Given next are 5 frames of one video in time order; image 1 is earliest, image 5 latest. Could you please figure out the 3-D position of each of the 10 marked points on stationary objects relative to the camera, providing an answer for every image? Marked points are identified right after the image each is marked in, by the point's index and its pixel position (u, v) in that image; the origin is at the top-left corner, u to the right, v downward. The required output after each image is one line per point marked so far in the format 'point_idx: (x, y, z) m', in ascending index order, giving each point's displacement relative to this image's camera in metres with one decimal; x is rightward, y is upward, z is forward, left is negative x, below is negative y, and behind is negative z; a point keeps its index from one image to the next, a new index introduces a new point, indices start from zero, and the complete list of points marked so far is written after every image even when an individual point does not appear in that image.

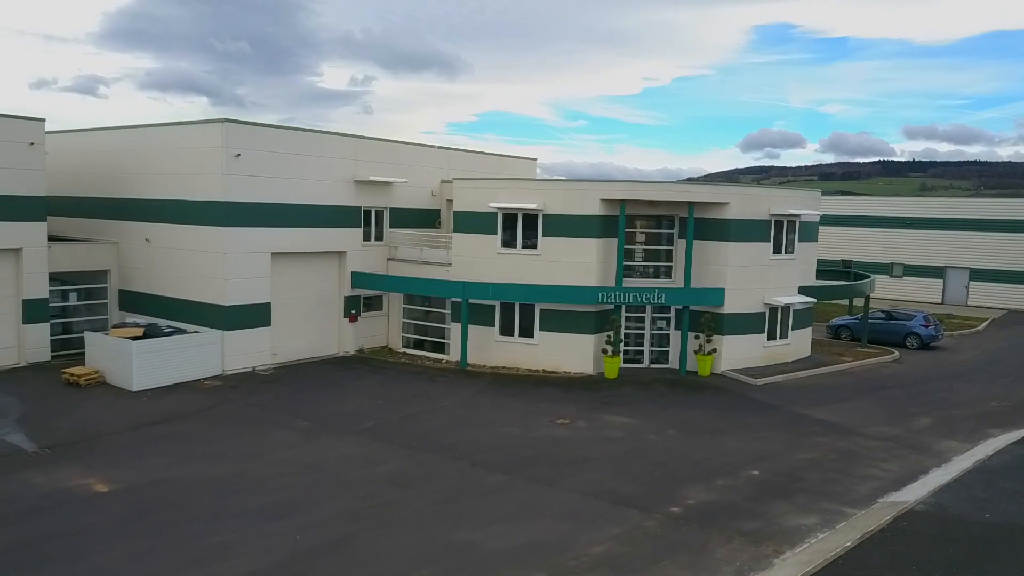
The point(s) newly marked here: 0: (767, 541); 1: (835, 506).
0: (+4.4, -4.3, +11.4) m
1: (+6.2, -4.2, +12.8) m
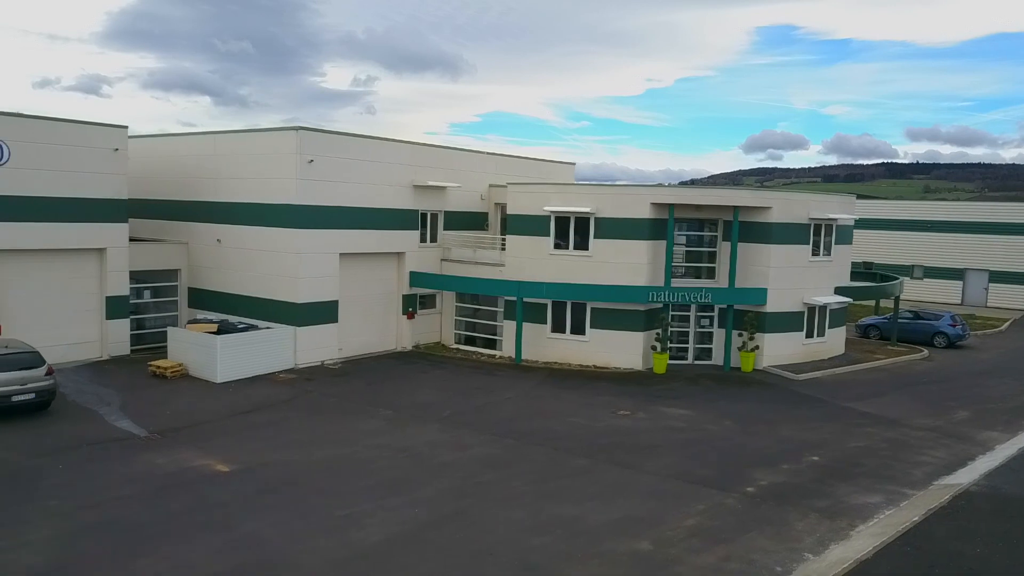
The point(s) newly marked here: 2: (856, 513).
0: (+6.2, -4.3, +12.6) m
1: (+8.0, -4.2, +14.0) m
2: (+6.6, -4.3, +12.7) m
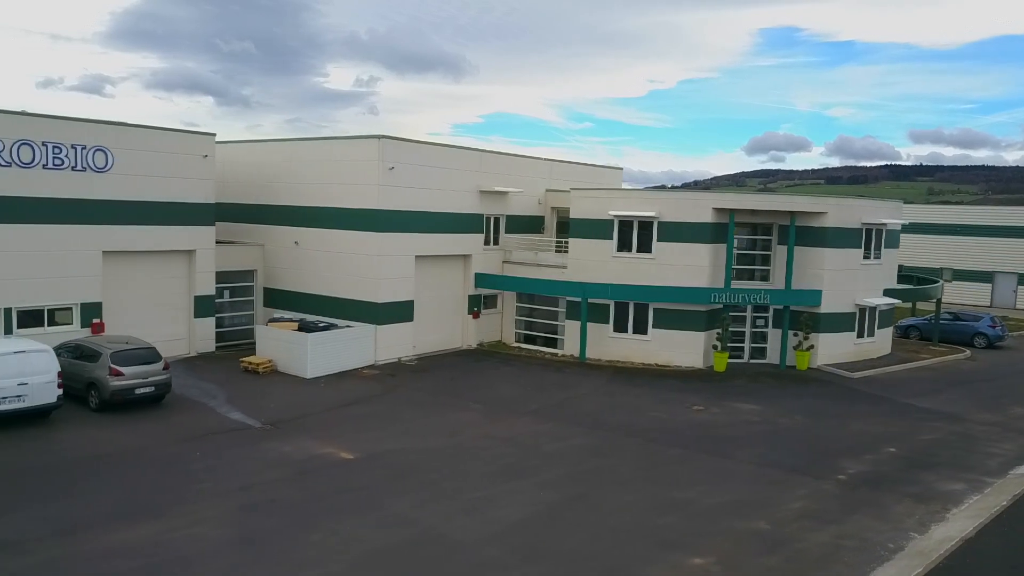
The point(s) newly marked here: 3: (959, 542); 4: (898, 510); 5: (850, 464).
0: (+8.6, -4.4, +13.6) m
1: (+10.4, -4.2, +15.0) m
2: (+9.0, -4.3, +13.7) m
3: (+7.8, -4.5, +11.7) m
4: (+7.6, -4.4, +13.1) m
5: (+7.9, -4.1, +15.5) m
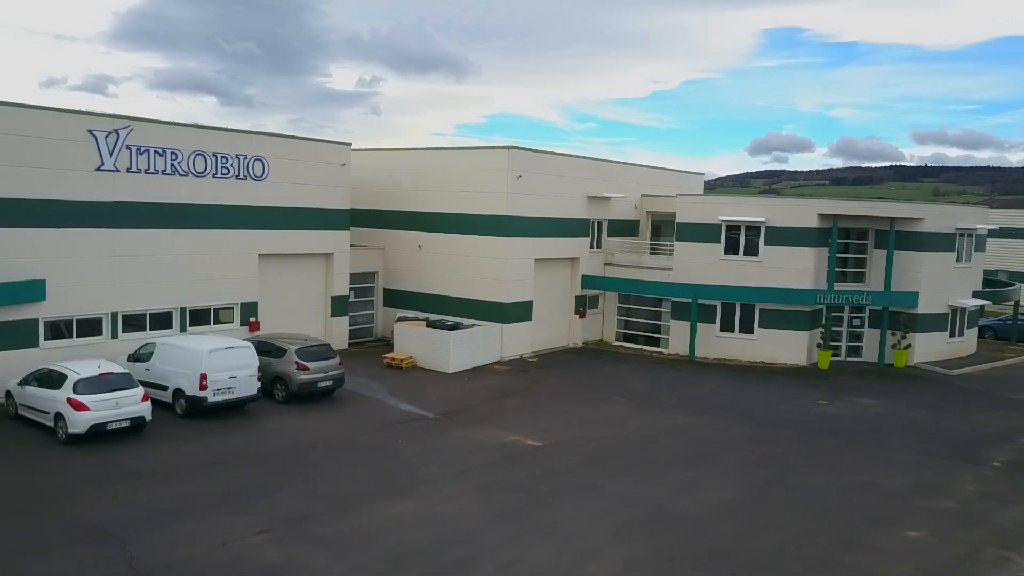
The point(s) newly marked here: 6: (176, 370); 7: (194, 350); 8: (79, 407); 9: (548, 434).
0: (+13.0, -4.4, +14.9) m
1: (+14.8, -4.3, +16.3) m
2: (+13.3, -4.4, +15.1) m
3: (+12.2, -4.5, +13.0) m
4: (+12.0, -4.4, +14.5) m
5: (+12.2, -4.2, +16.9) m
6: (-8.7, -2.1, +17.2) m
7: (-8.1, -1.6, +17.0) m
8: (-9.6, -2.7, +14.8) m
9: (+0.9, -3.8, +17.4) m
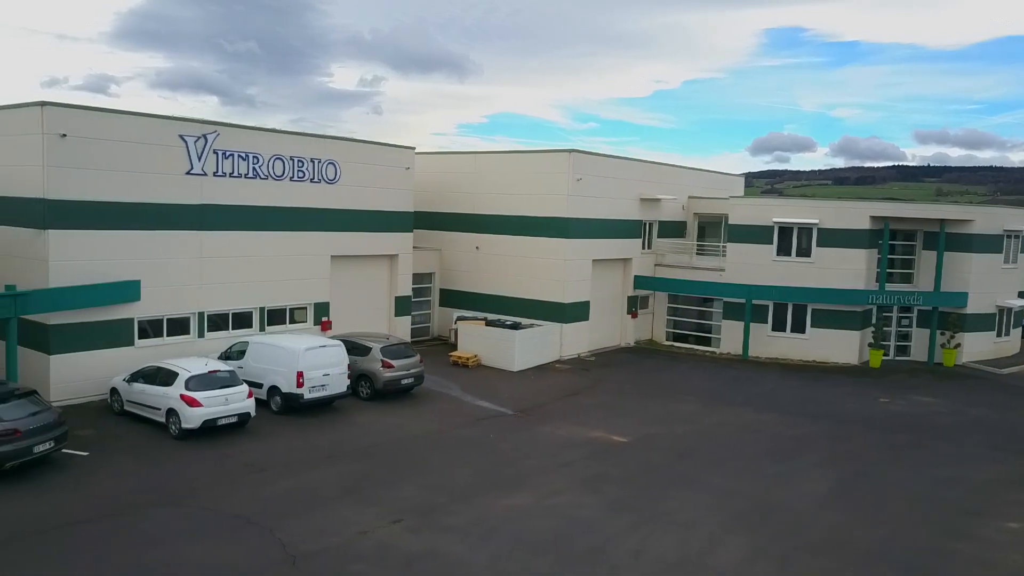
0: (+15.2, -4.4, +15.5) m
1: (+17.1, -4.3, +16.8) m
2: (+15.6, -4.4, +15.6) m
3: (+14.5, -4.5, +13.5) m
4: (+14.2, -4.5, +15.0) m
5: (+14.5, -4.2, +17.4) m
6: (-6.4, -2.1, +17.8) m
7: (-5.9, -1.6, +17.6) m
8: (-7.4, -2.7, +15.4) m
9: (+3.2, -3.8, +18.0) m
